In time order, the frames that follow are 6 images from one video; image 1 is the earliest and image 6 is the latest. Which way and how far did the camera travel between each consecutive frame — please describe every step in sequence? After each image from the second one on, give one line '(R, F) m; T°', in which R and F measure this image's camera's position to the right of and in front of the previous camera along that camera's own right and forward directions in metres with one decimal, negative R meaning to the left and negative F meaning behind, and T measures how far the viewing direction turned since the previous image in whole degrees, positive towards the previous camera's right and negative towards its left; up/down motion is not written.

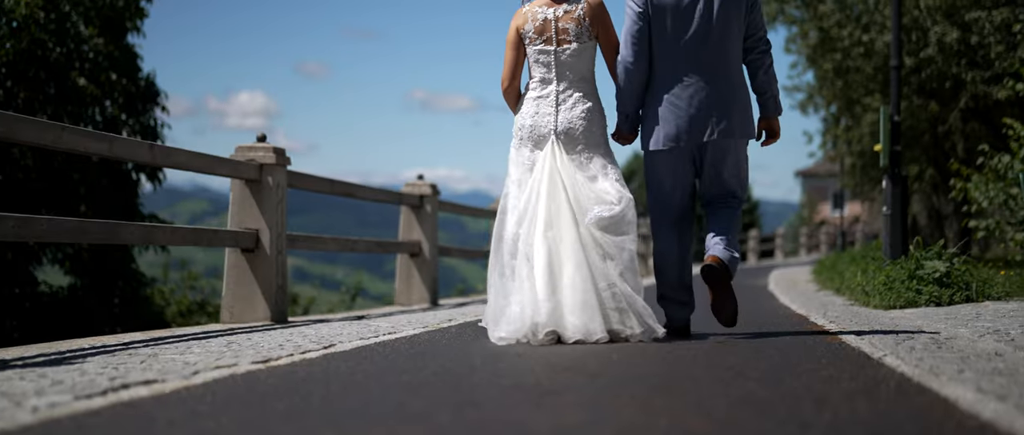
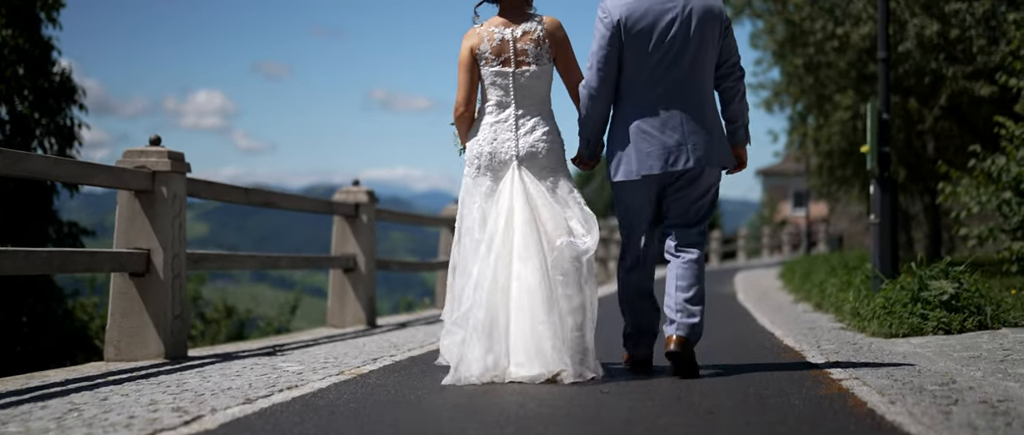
(+0.1, +1.4) m; +2°
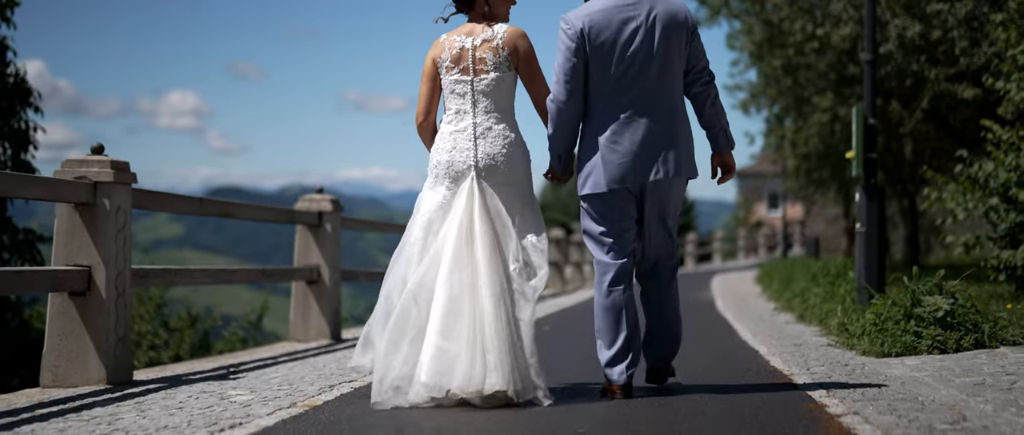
(0.0, +0.5) m; +1°
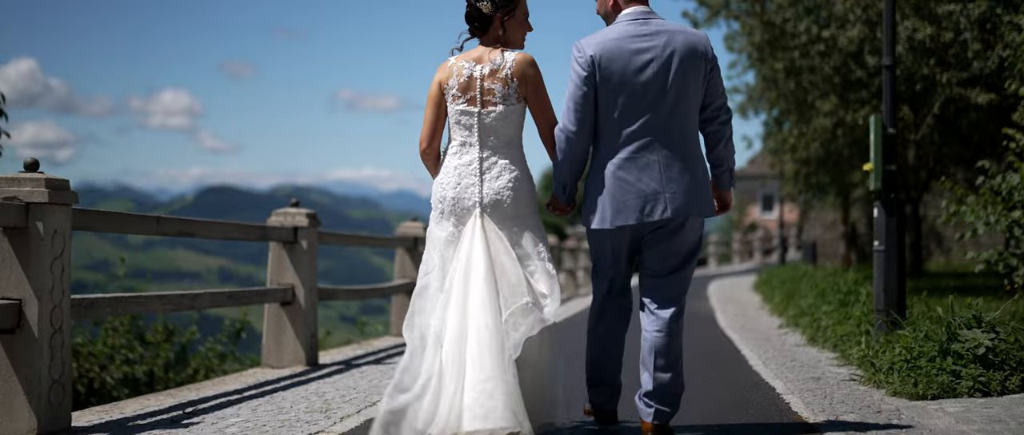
(0.0, +0.8) m; 0°
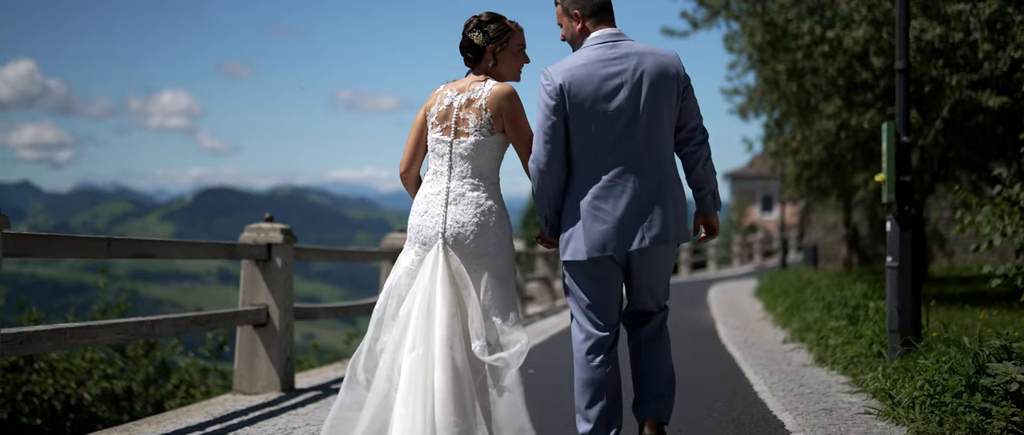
(+0.1, +0.7) m; 0°
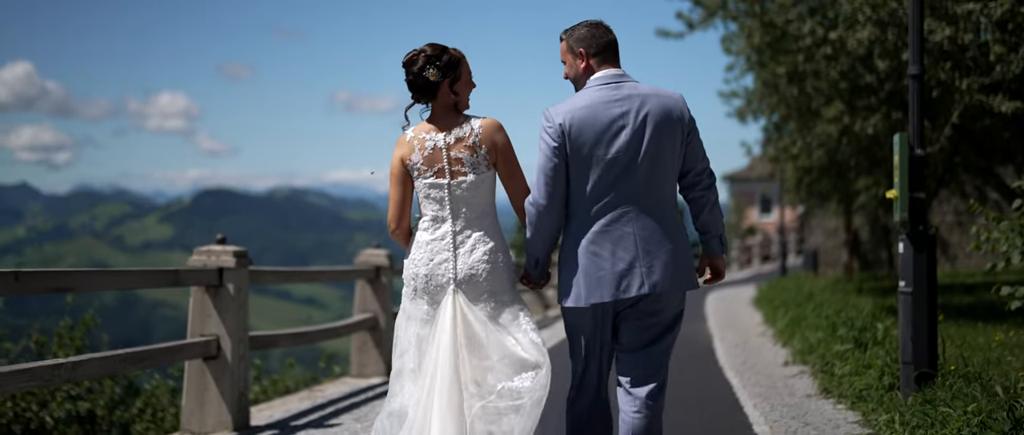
(+0.2, +0.9) m; 0°
